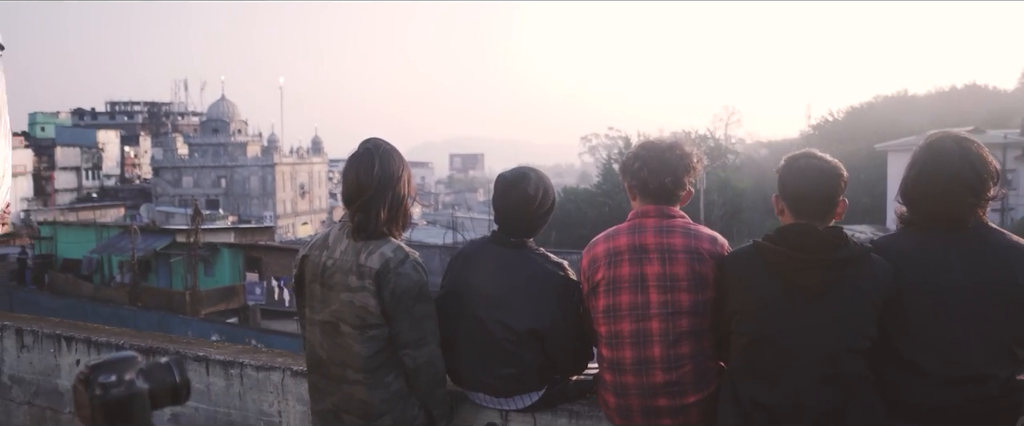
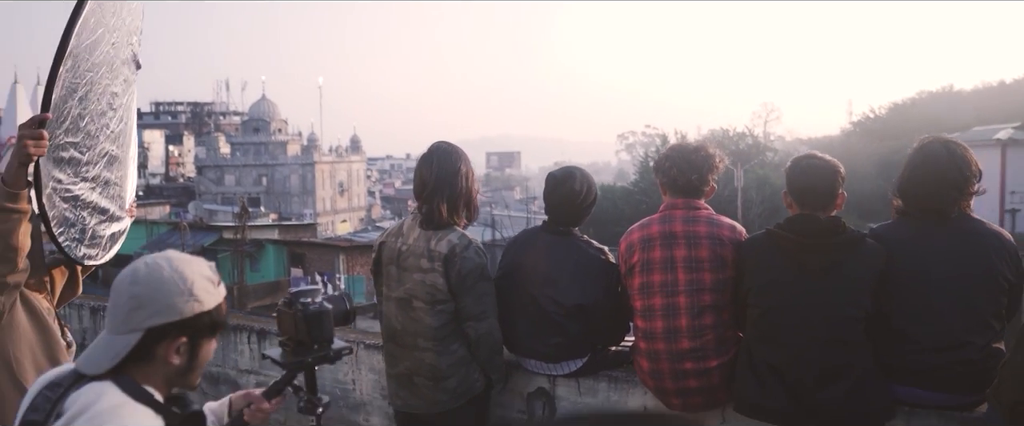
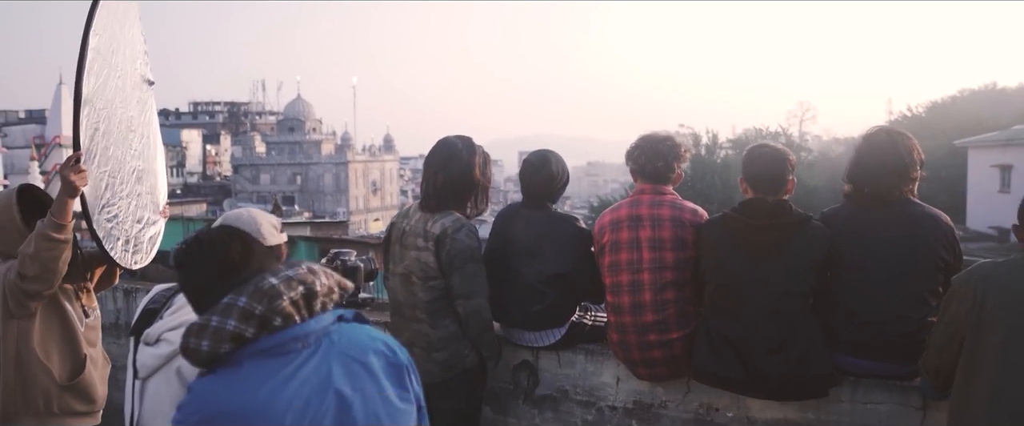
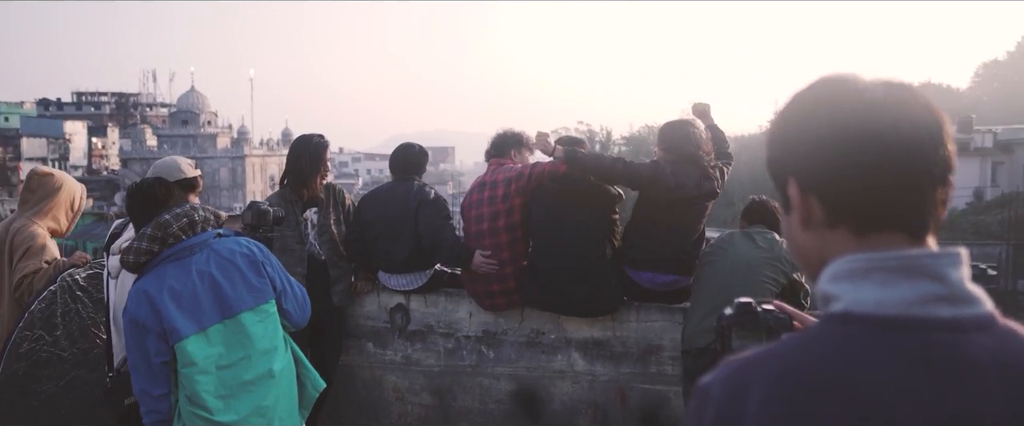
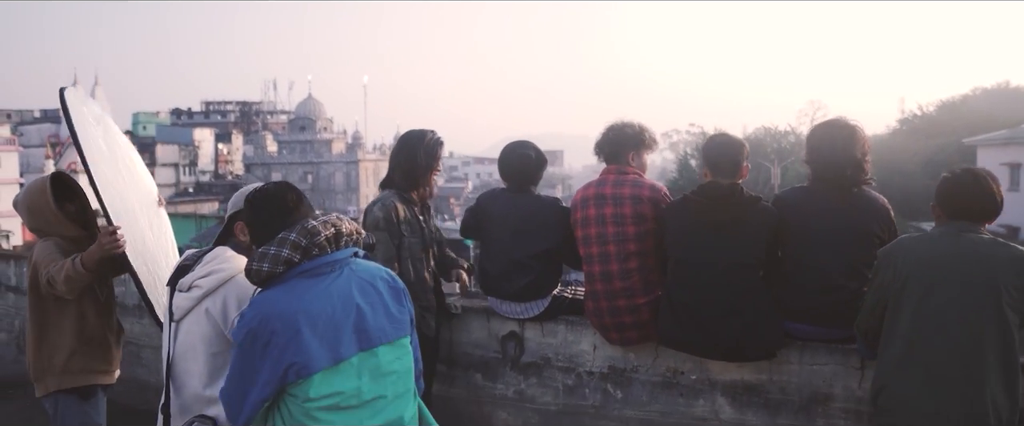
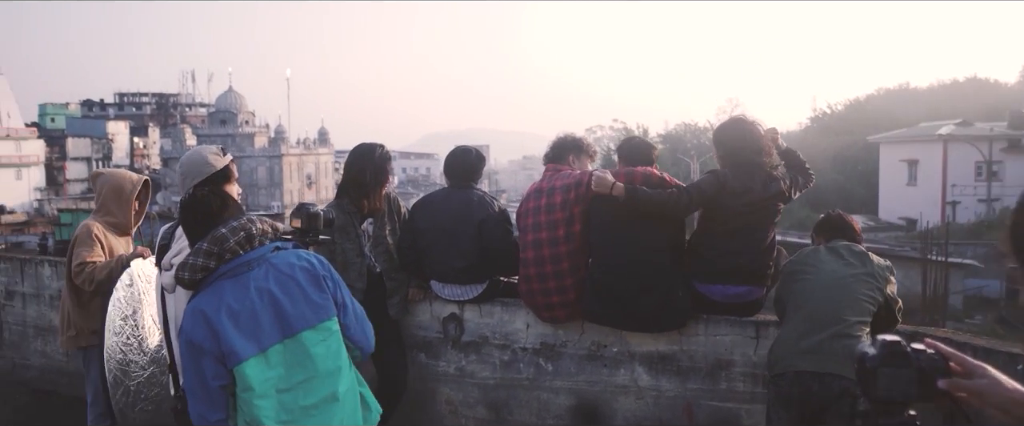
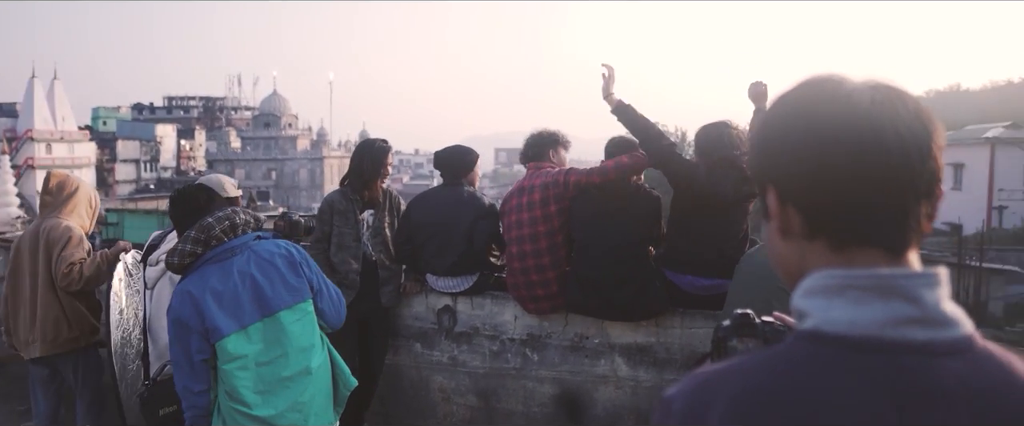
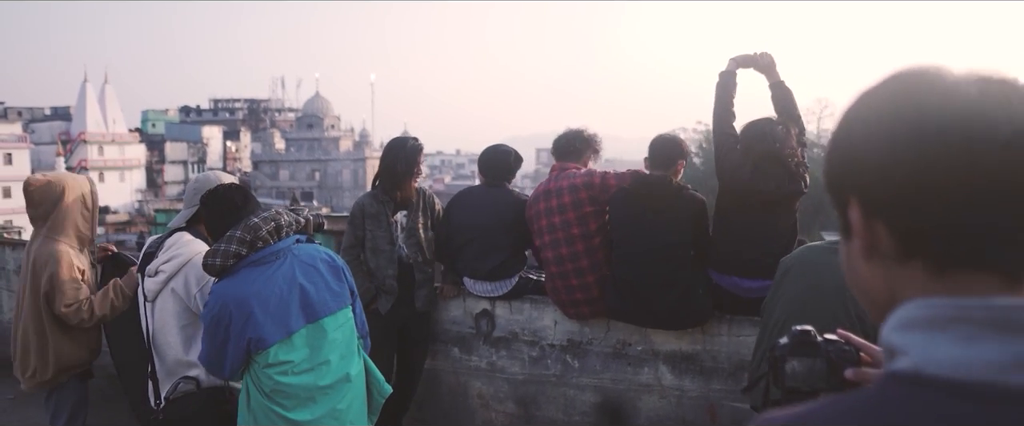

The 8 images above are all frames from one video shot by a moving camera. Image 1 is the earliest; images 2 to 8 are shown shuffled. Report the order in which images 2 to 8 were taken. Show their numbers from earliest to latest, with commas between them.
2, 3, 5, 8, 7, 4, 6
